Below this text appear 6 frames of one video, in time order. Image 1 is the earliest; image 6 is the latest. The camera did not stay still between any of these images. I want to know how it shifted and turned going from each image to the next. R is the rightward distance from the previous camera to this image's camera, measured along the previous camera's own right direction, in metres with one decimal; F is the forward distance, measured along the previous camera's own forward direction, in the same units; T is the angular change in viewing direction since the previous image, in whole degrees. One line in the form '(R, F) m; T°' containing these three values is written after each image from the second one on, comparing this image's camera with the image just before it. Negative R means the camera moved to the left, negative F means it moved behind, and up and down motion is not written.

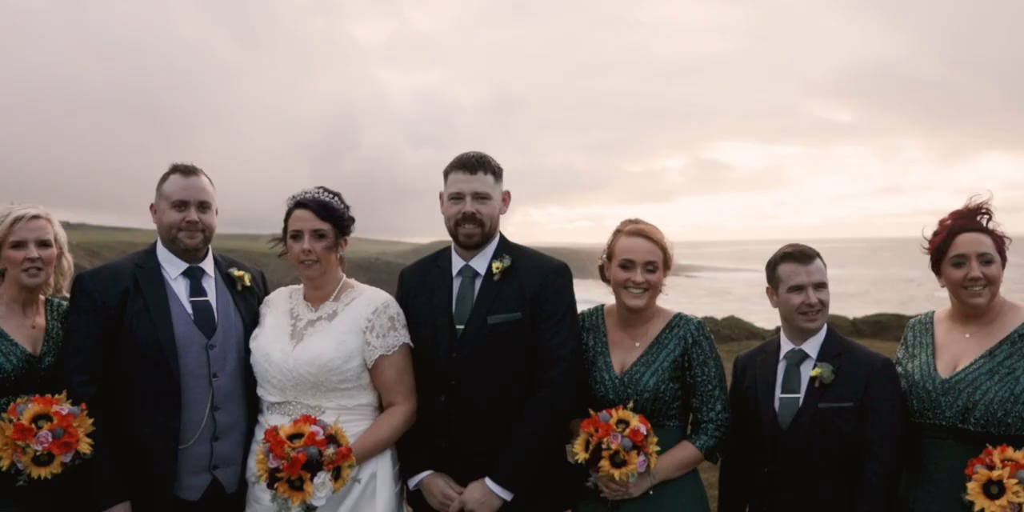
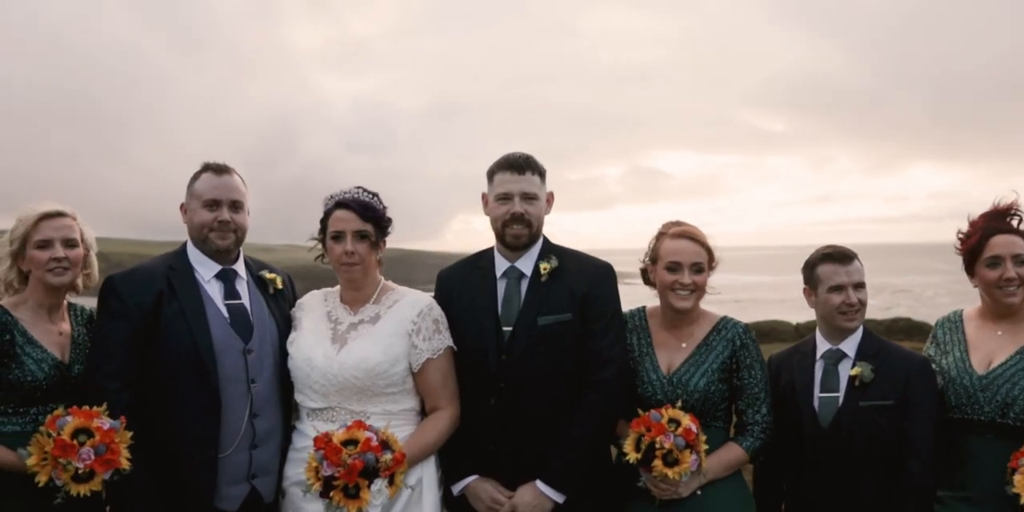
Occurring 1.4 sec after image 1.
(-0.7, +0.1) m; +4°
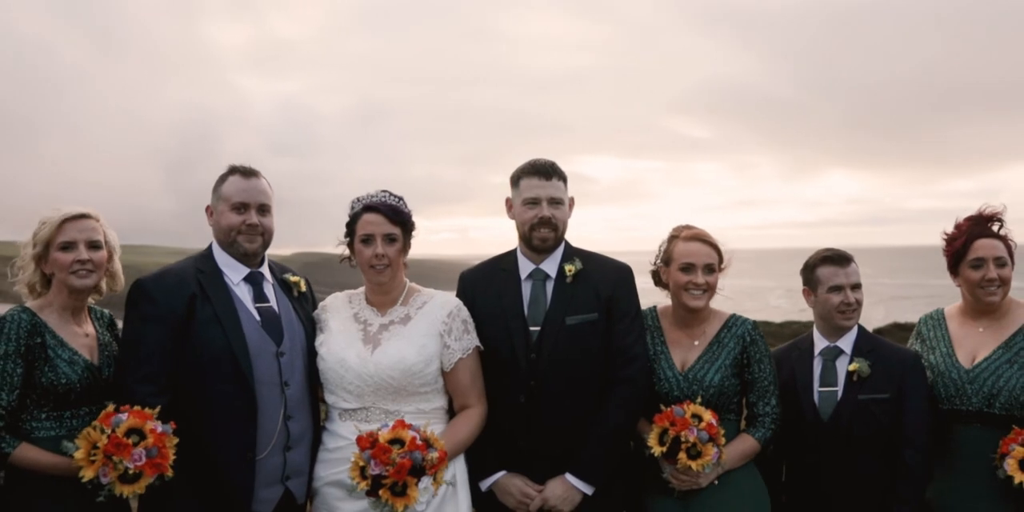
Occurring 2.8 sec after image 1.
(-0.7, -0.1) m; +5°
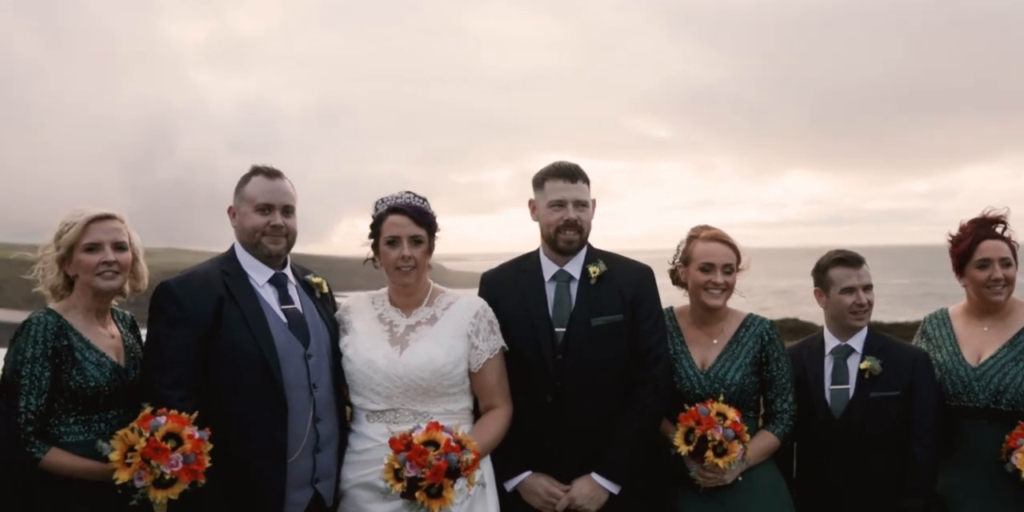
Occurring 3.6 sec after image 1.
(-0.4, 0.0) m; +3°
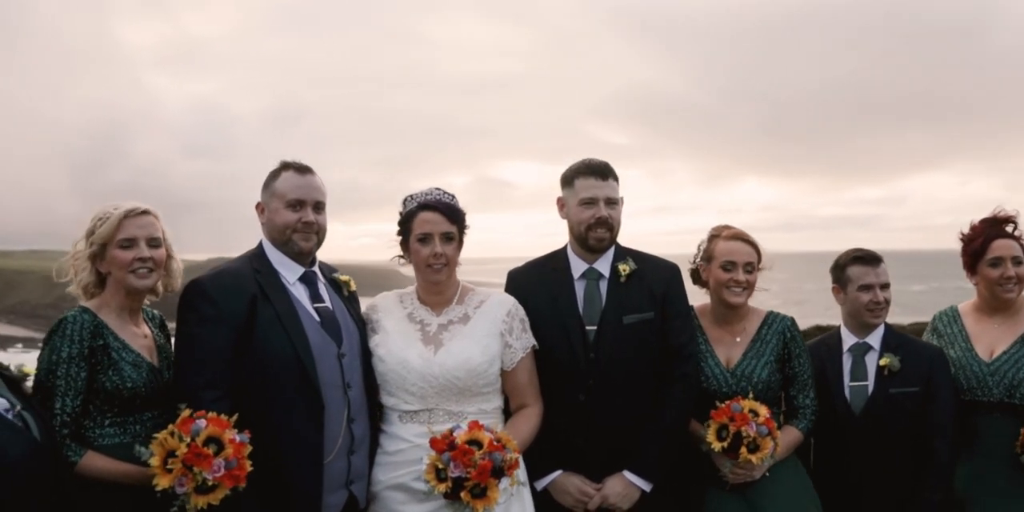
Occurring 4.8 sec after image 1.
(-0.5, 0.0) m; +3°
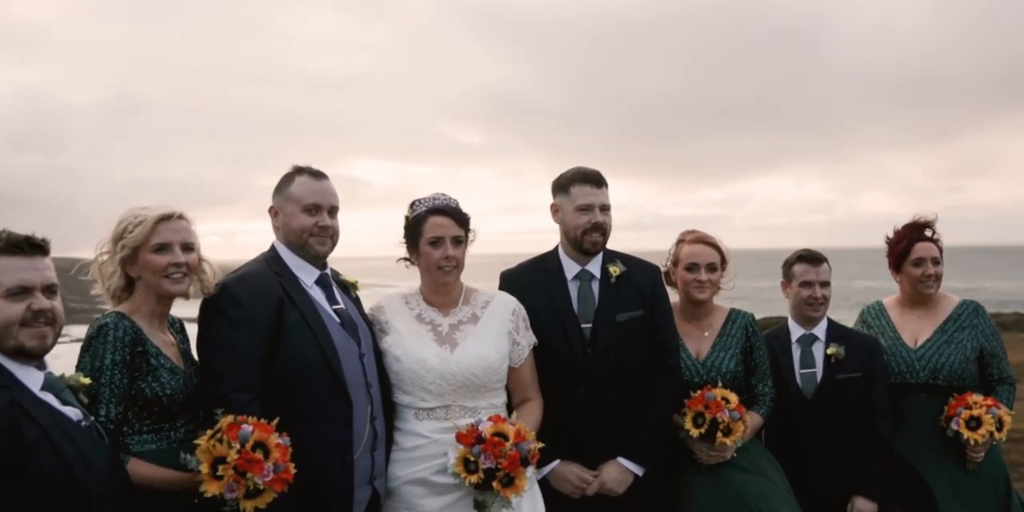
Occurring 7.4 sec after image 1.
(-0.9, -0.2) m; +9°
